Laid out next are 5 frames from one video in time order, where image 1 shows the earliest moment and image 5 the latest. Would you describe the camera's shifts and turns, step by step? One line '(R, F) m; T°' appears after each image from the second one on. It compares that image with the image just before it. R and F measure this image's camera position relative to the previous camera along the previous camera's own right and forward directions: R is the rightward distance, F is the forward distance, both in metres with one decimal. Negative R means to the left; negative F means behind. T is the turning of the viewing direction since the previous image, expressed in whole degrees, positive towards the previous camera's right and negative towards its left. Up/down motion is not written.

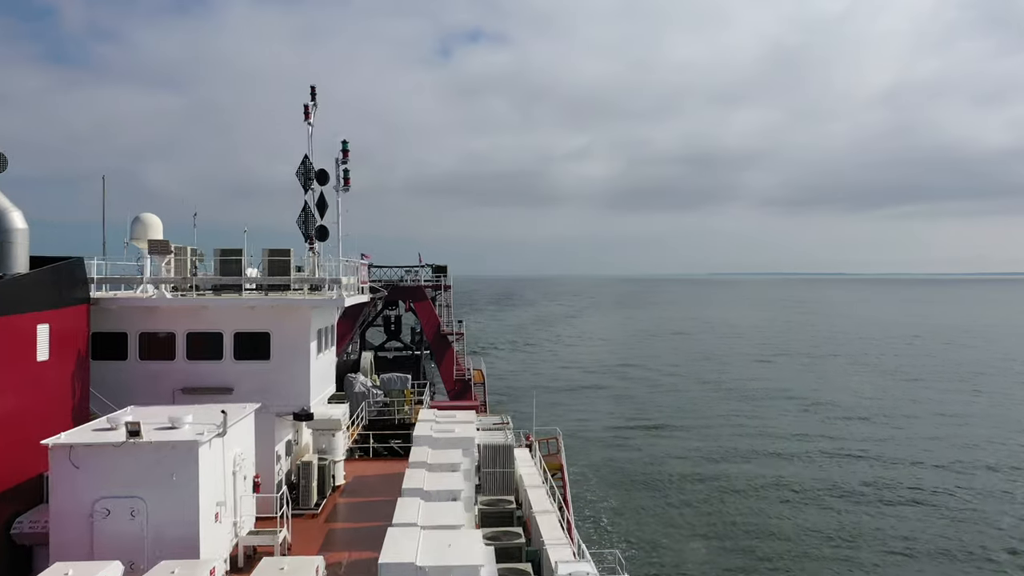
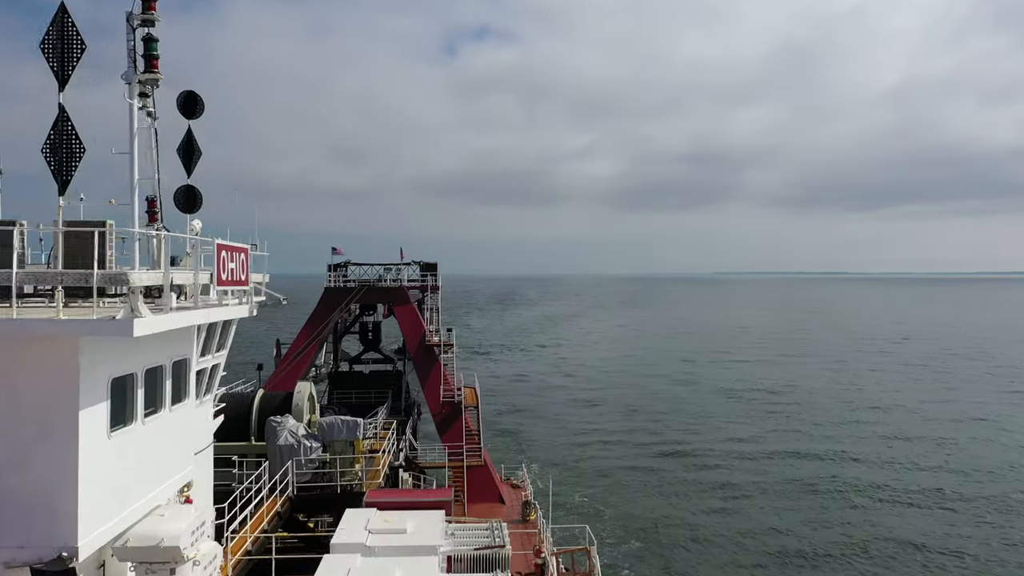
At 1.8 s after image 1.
(0.0, +5.5) m; 0°
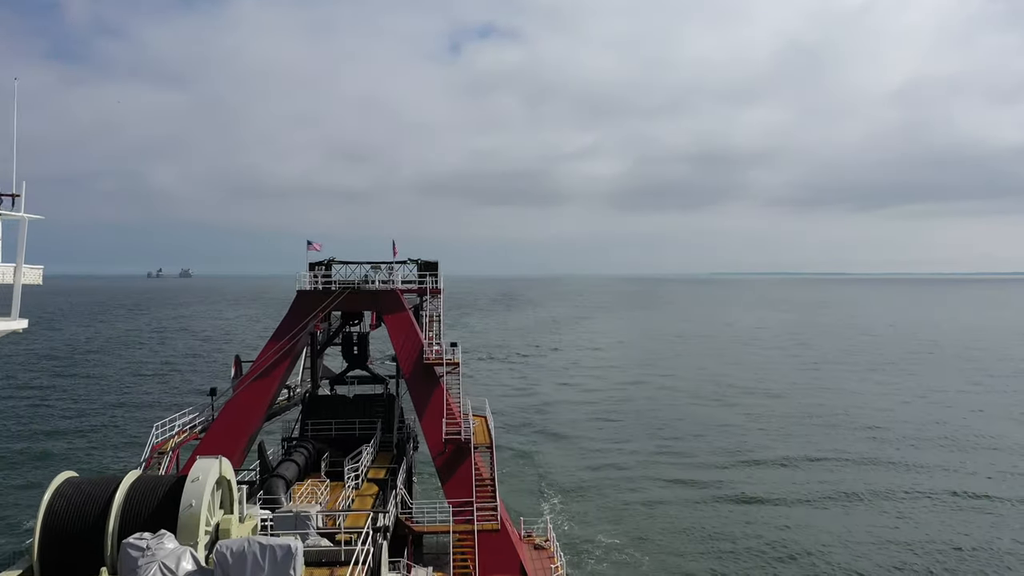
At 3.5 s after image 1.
(-0.6, +5.4) m; 0°
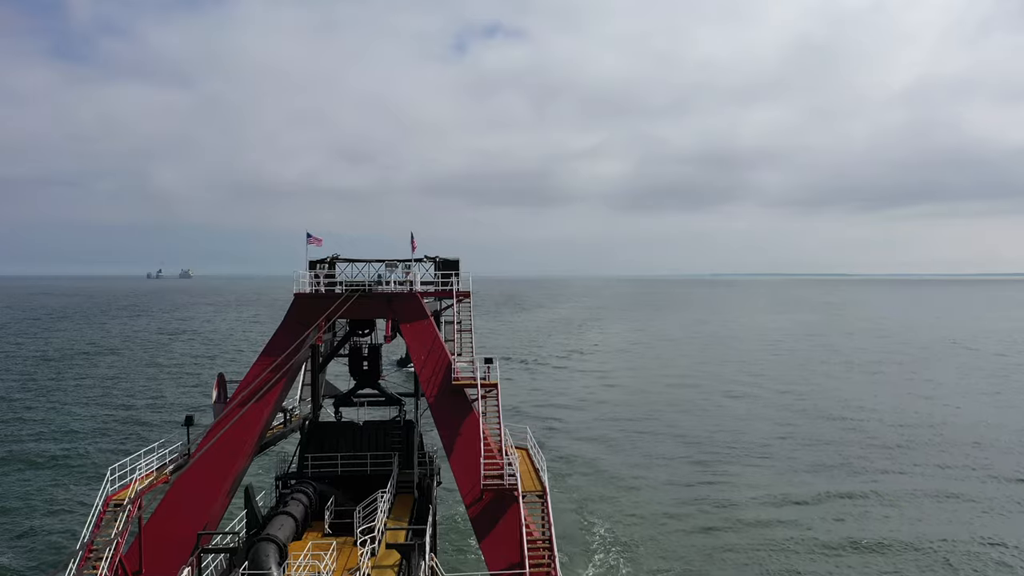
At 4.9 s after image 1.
(-1.2, +4.0) m; 0°
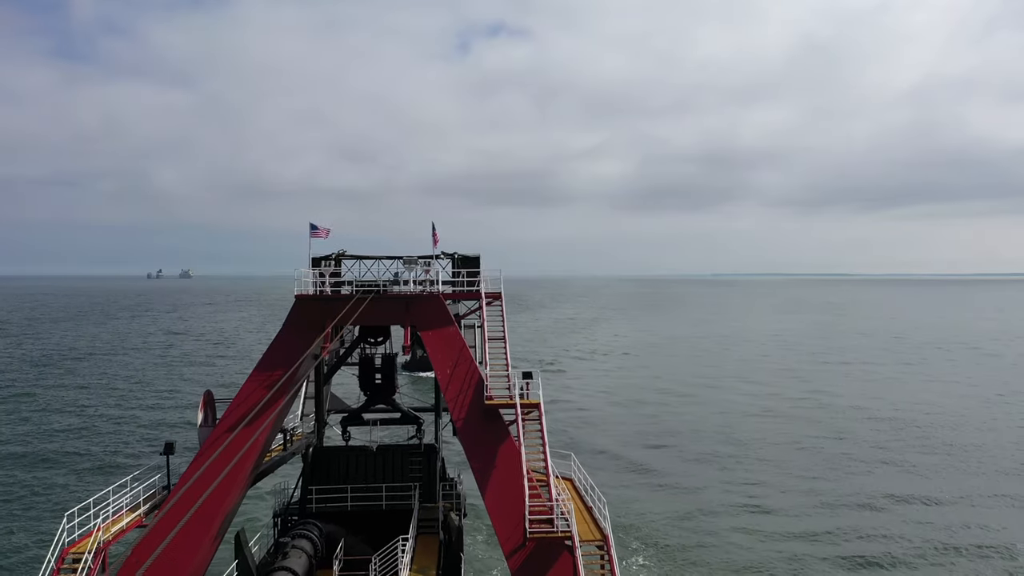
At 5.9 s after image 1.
(-0.9, +2.7) m; 0°
